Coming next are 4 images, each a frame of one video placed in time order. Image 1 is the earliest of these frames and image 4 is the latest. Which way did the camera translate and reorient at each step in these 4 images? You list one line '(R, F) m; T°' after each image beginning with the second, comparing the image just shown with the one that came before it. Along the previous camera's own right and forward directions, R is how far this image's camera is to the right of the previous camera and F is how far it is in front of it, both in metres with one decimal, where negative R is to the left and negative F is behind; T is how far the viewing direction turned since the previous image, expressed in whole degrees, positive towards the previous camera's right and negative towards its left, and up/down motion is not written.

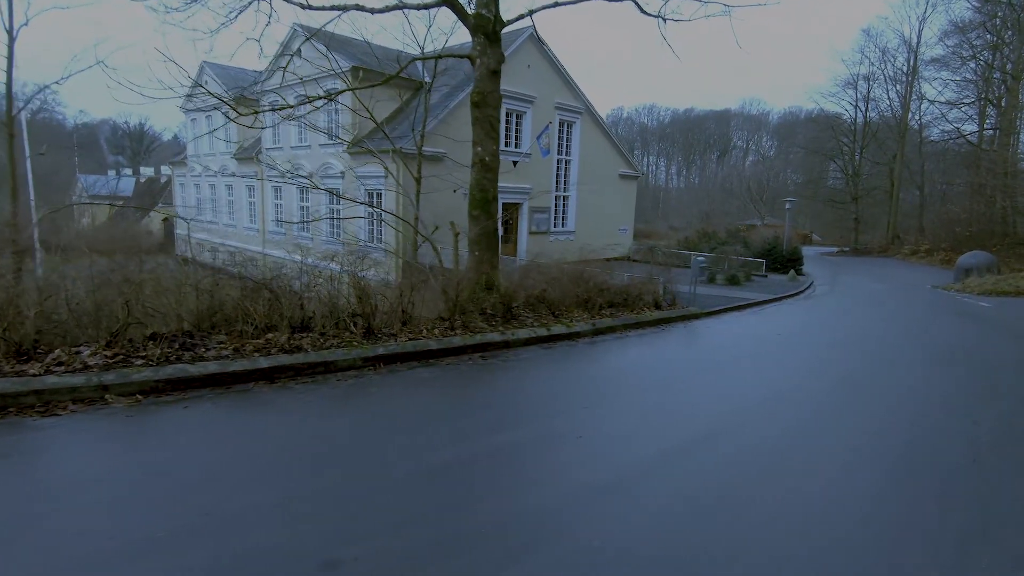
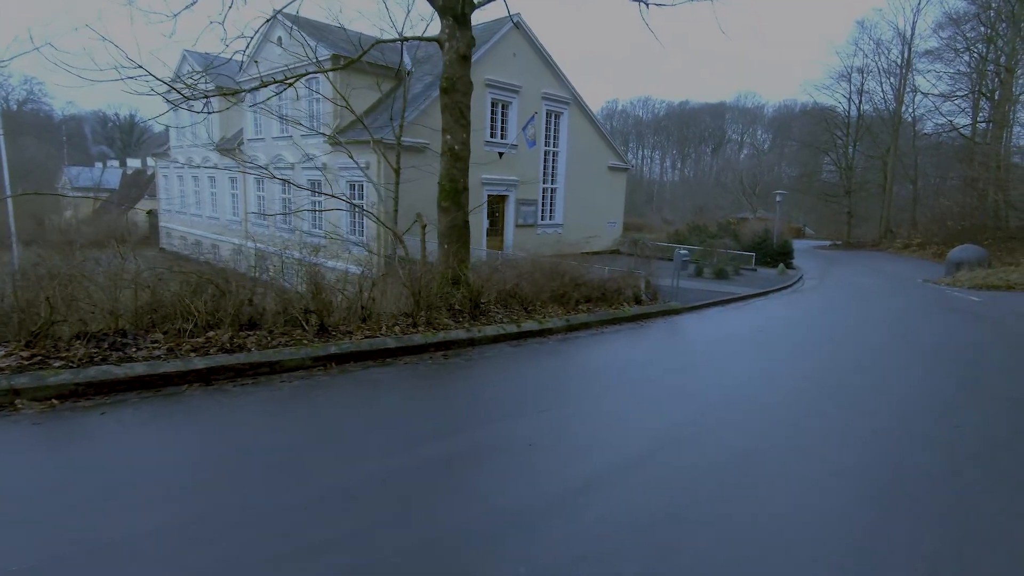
(+0.3, +0.3) m; 0°
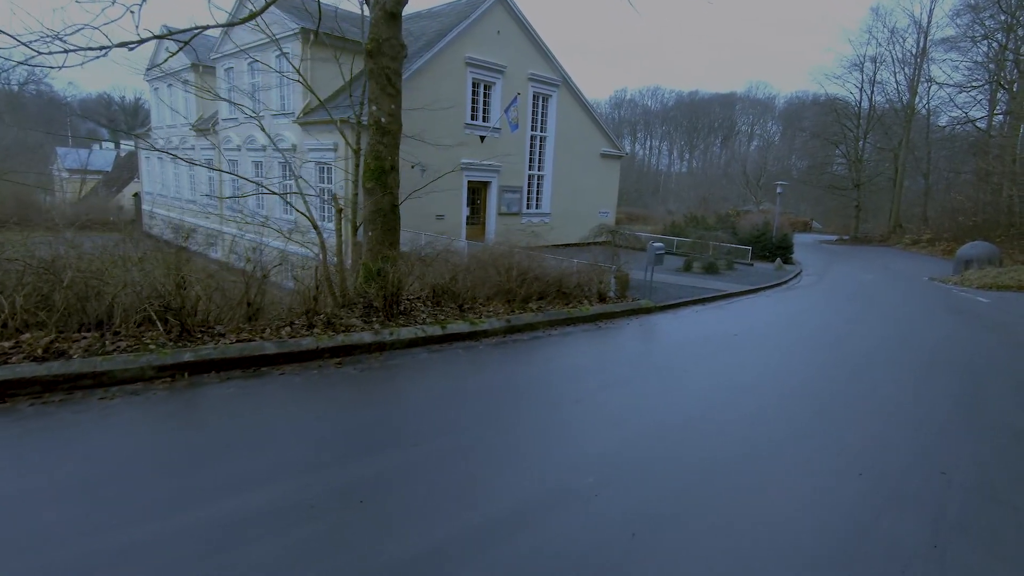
(+0.7, +0.8) m; -1°
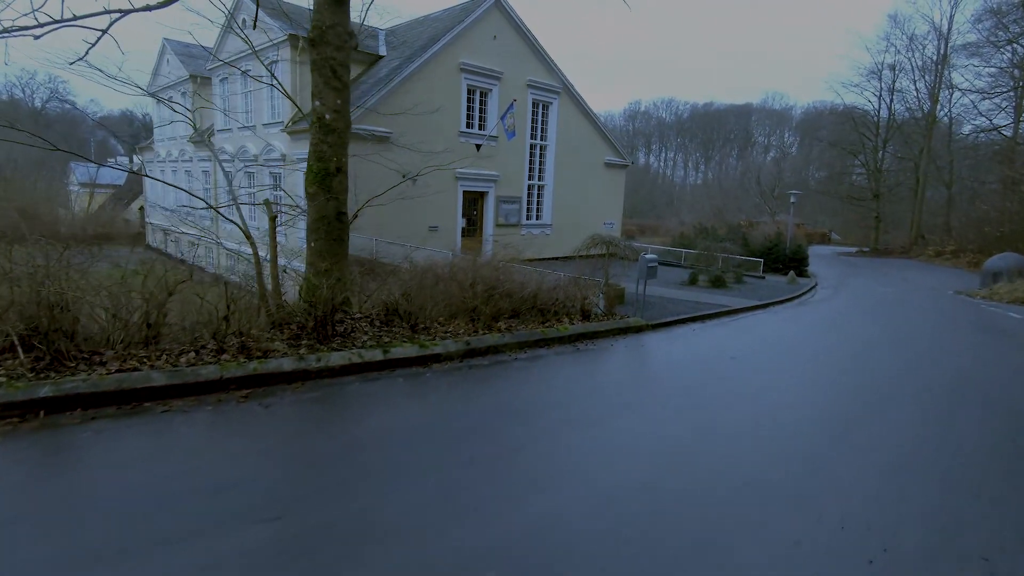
(+0.5, +0.7) m; -2°
